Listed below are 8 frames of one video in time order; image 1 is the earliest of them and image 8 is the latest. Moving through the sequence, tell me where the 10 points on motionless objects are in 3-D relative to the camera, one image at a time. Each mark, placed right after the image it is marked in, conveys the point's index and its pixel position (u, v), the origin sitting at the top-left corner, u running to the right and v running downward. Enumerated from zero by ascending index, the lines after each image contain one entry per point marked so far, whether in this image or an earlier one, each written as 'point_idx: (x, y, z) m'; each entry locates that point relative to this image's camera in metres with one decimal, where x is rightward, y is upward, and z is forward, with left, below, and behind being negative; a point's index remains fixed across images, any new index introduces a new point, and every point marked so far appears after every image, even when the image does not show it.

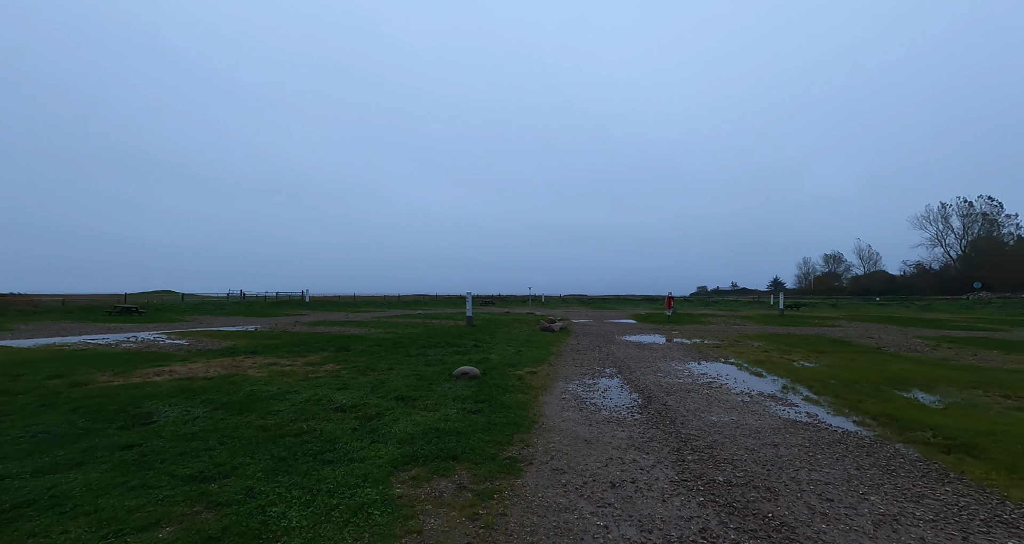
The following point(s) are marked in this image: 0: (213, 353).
0: (-11.2, -3.0, +15.9) m
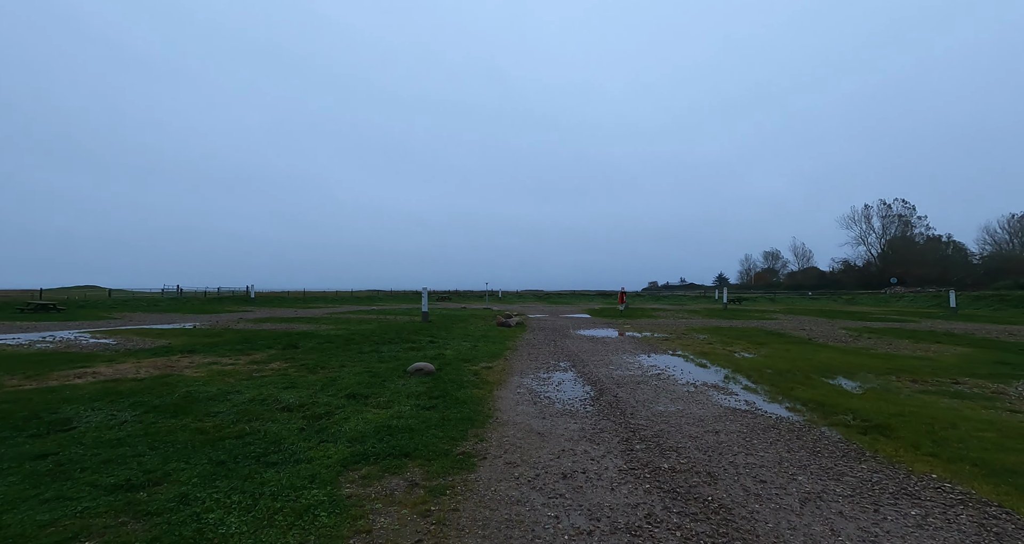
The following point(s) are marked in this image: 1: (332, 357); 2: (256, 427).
0: (-12.7, -2.8, +14.8) m
1: (-6.1, -2.9, +14.6) m
2: (-4.2, -2.6, +7.1) m
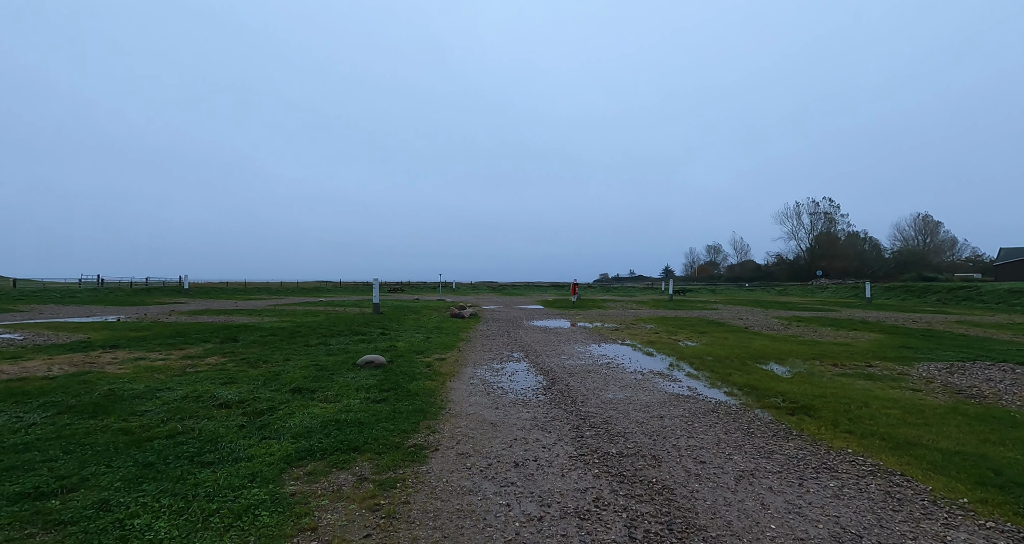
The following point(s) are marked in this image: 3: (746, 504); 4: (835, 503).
0: (-14.2, -2.4, +13.4) m
1: (-7.6, -2.5, +13.9) m
2: (-5.0, -2.4, +6.6) m
3: (+2.5, -2.5, +4.6) m
4: (+3.4, -2.4, +4.5) m
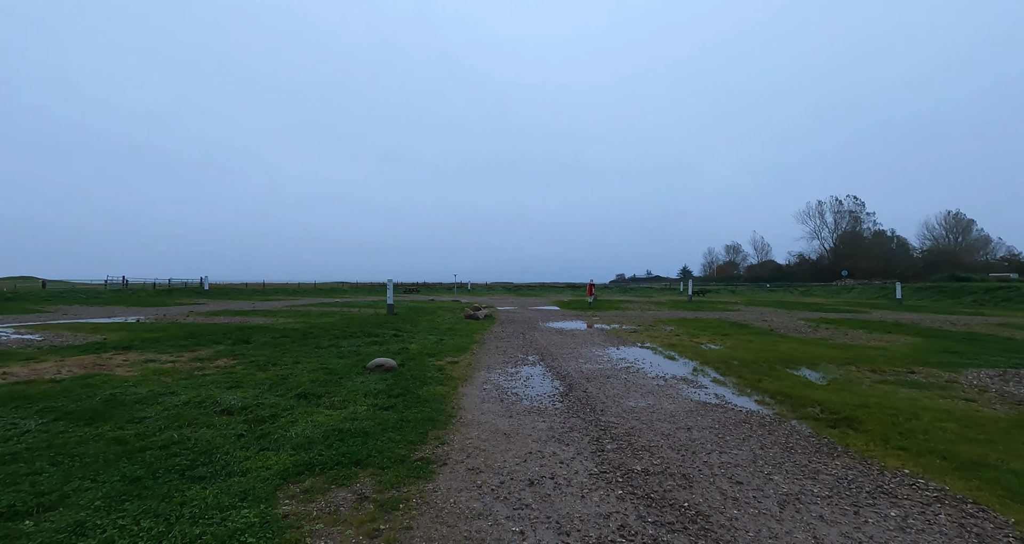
0: (-13.8, -2.4, +13.4) m
1: (-7.2, -2.6, +13.6) m
2: (-4.7, -2.4, +6.3) m
3: (+2.6, -2.5, +4.0) m
4: (+3.5, -2.4, +3.9) m
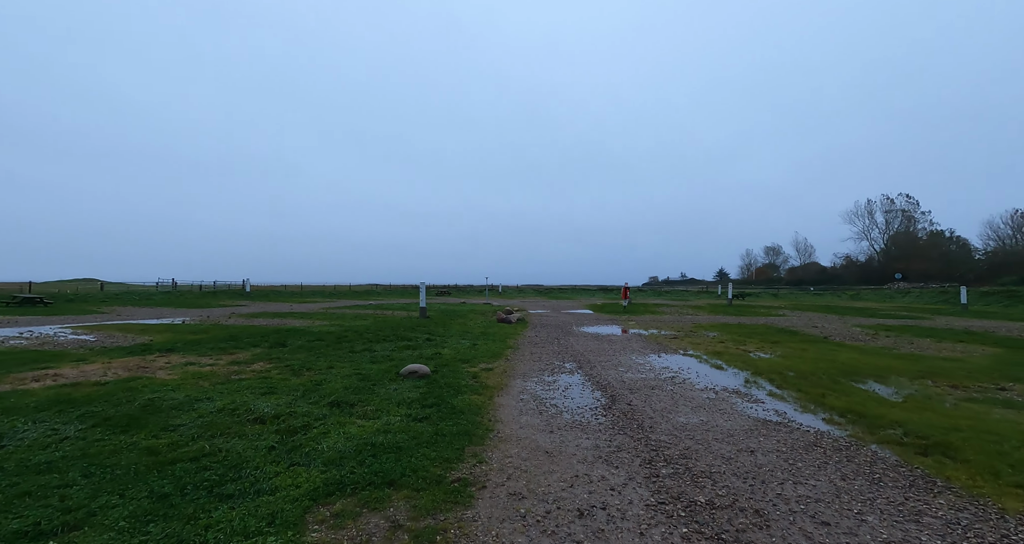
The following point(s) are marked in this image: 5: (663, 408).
0: (-12.7, -2.5, +13.8) m
1: (-6.0, -2.7, +13.6) m
2: (-4.1, -2.4, +6.1) m
3: (+3.0, -2.5, +3.3) m
4: (+3.9, -2.5, +3.1) m
5: (+3.1, -2.8, +8.9) m
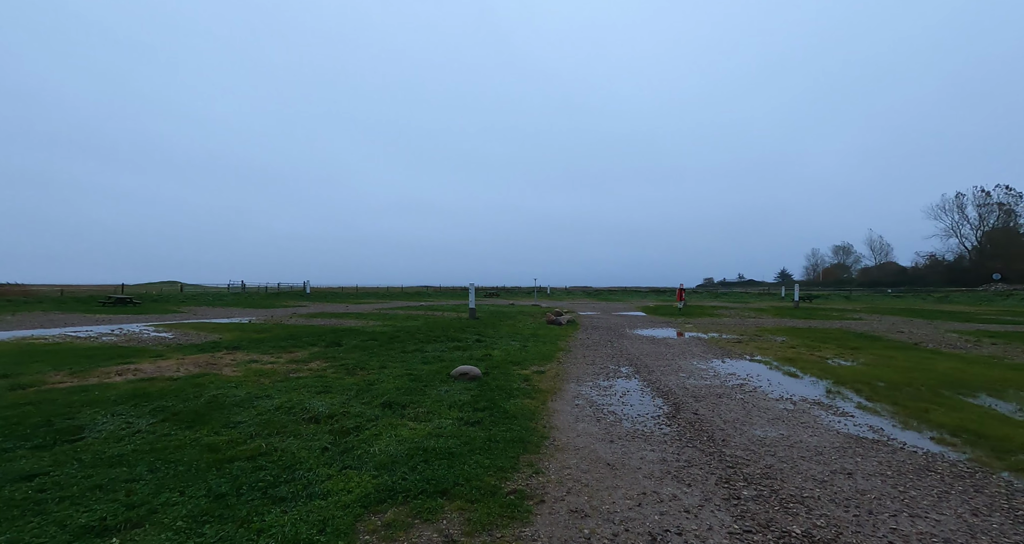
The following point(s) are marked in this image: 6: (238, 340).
0: (-11.0, -2.6, +14.7) m
1: (-4.4, -2.7, +13.7) m
2: (-3.4, -2.4, +6.0) m
3: (+3.5, -2.4, +2.5) m
4: (+4.4, -2.4, +2.3) m
5: (+4.2, -2.8, +8.1) m
6: (-10.5, -2.6, +16.5) m
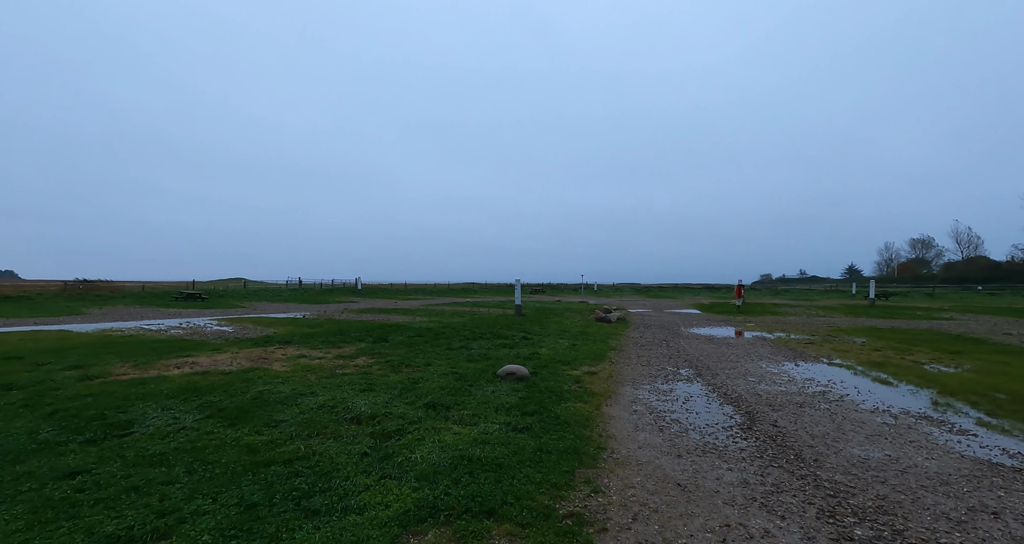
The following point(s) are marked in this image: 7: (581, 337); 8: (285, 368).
0: (-9.3, -2.5, +15.1) m
1: (-2.9, -2.5, +13.5) m
2: (-2.7, -2.3, +5.7) m
3: (+3.8, -2.4, +1.5) m
4: (+4.6, -2.3, +1.1) m
5: (+5.1, -2.6, +7.0) m
6: (-8.7, -2.5, +16.9) m
7: (+2.9, -2.7, +18.1) m
8: (-5.8, -2.4, +11.0) m
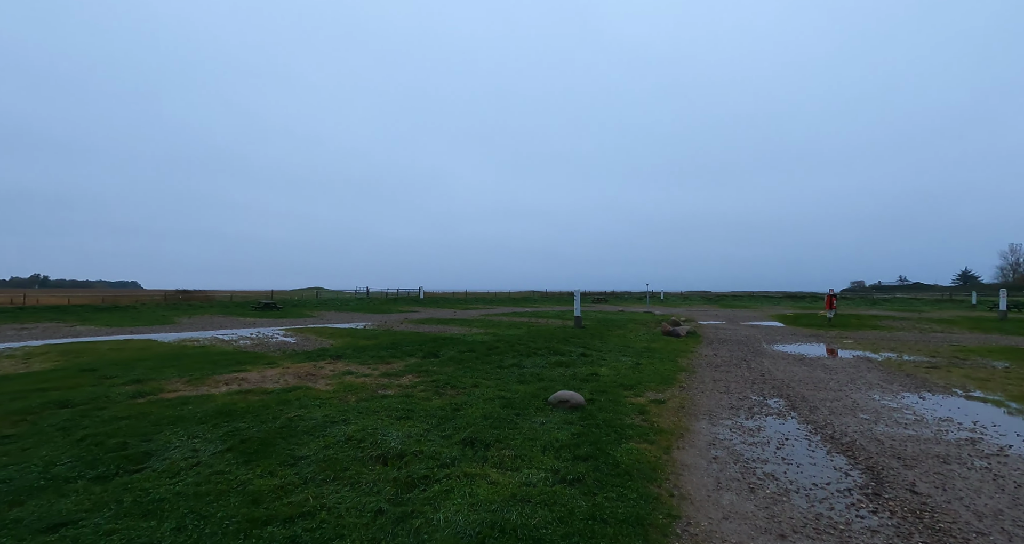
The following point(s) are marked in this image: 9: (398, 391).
0: (-7.4, -2.9, +15.1) m
1: (-1.3, -2.9, +12.6) m
2: (-2.1, -2.6, +4.9) m
3: (+3.6, -2.5, -0.2) m
4: (+4.4, -2.4, -0.7) m
5: (+5.7, -2.8, +5.1) m
6: (-6.6, -3.0, +16.8) m
7: (+5.1, -3.2, +16.3) m
8: (-4.5, -2.8, +10.6) m
9: (-2.7, -2.8, +10.3) m
